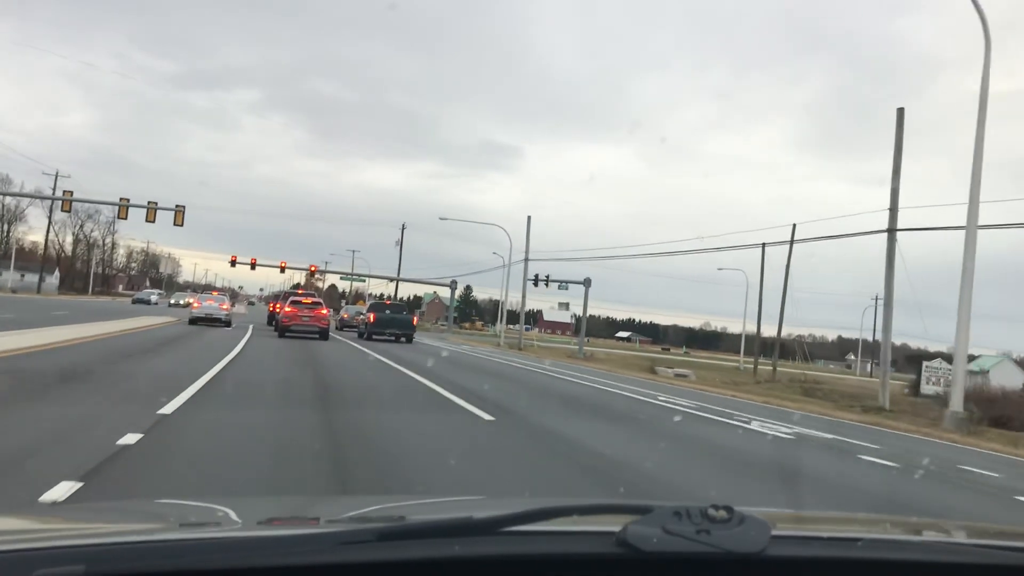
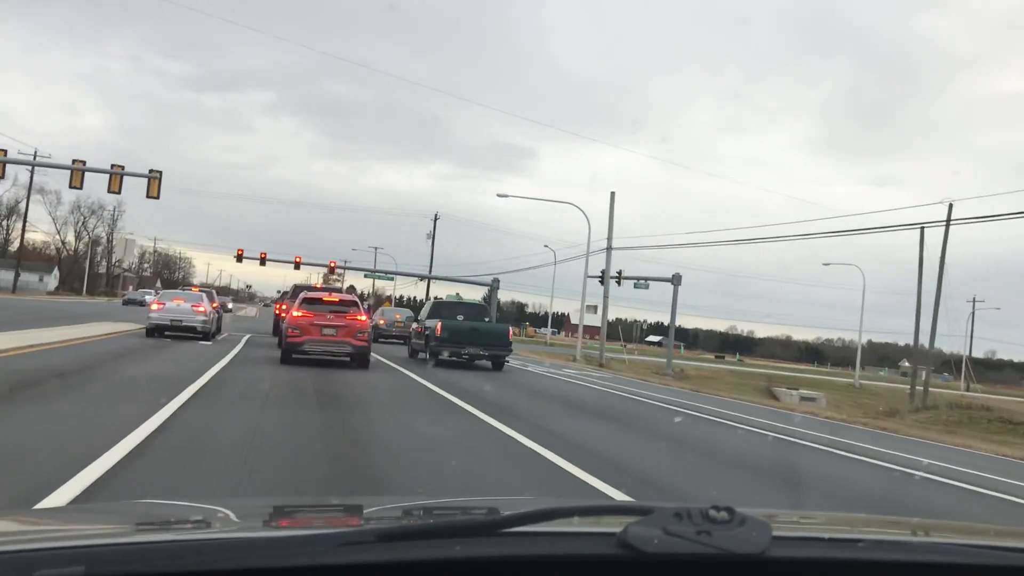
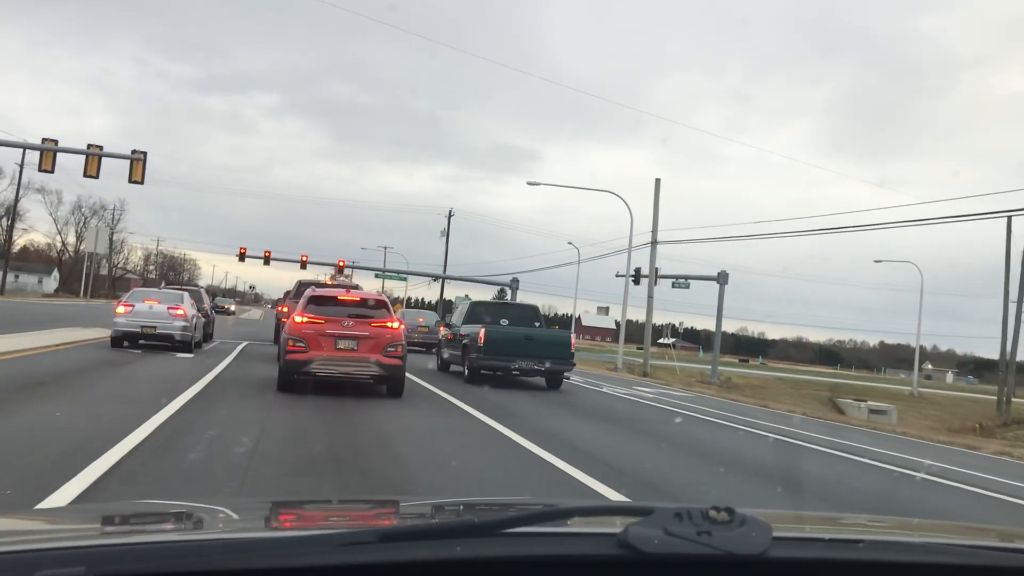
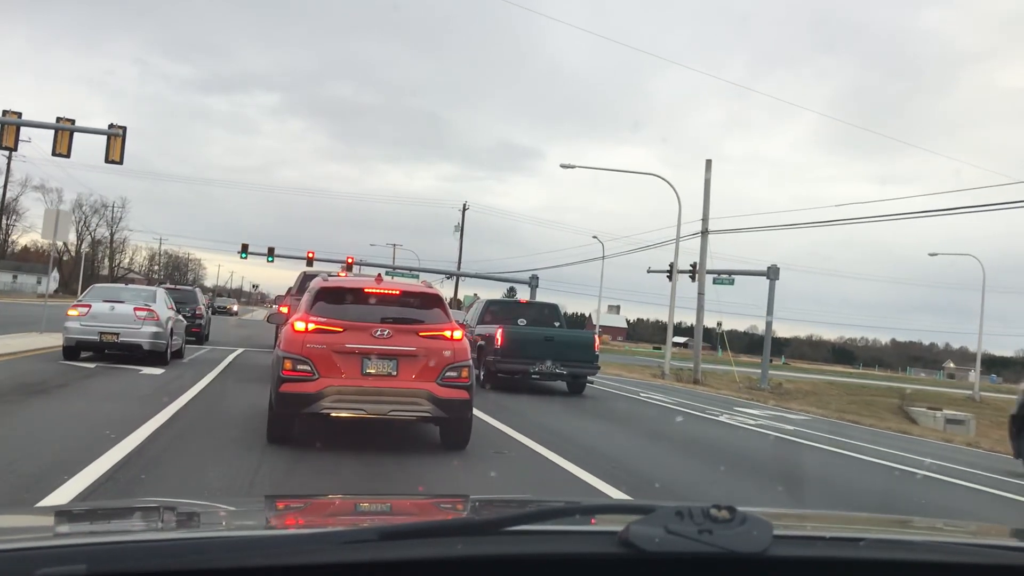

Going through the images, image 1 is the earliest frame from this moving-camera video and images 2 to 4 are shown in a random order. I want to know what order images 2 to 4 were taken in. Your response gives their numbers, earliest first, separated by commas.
2, 3, 4
